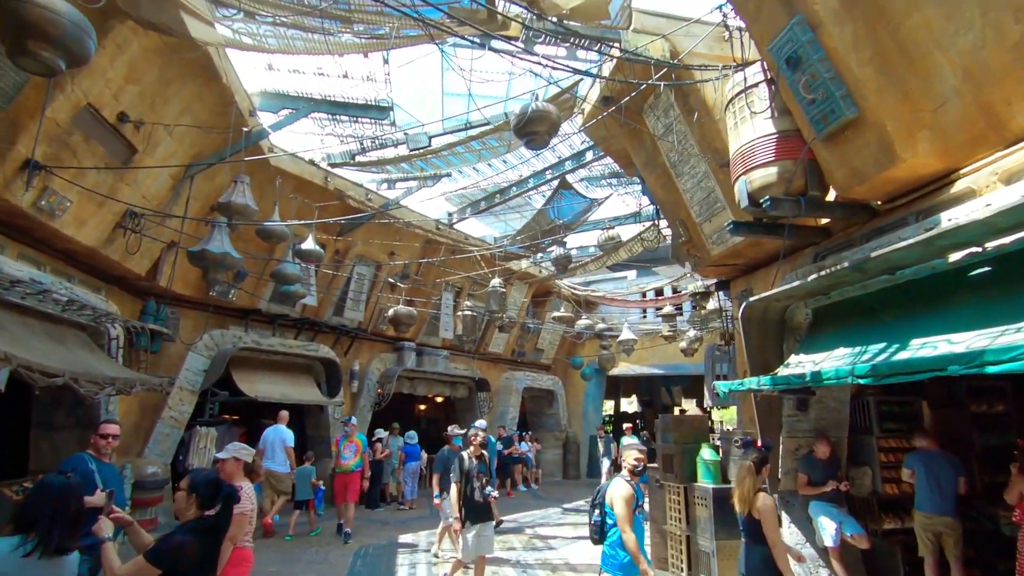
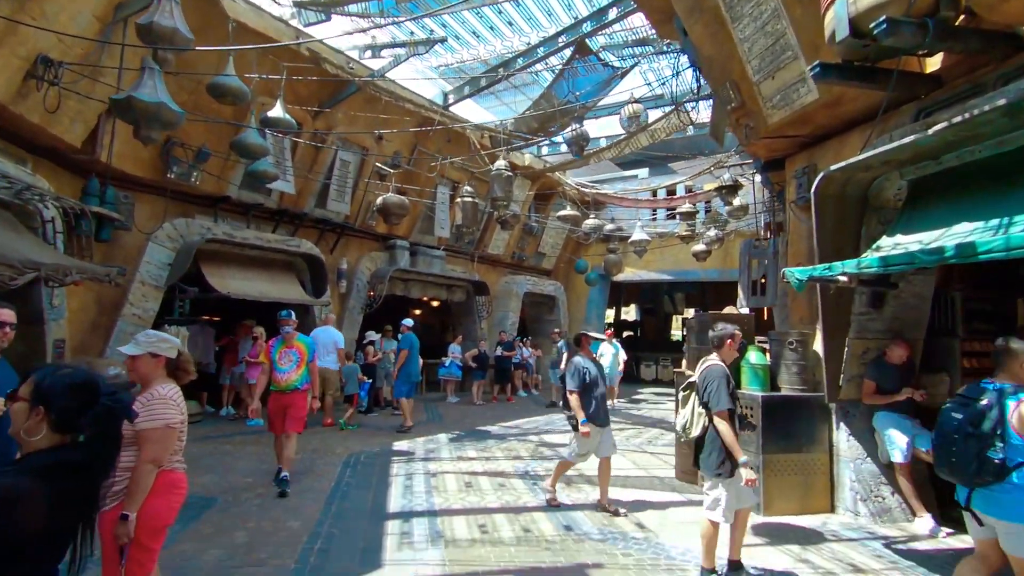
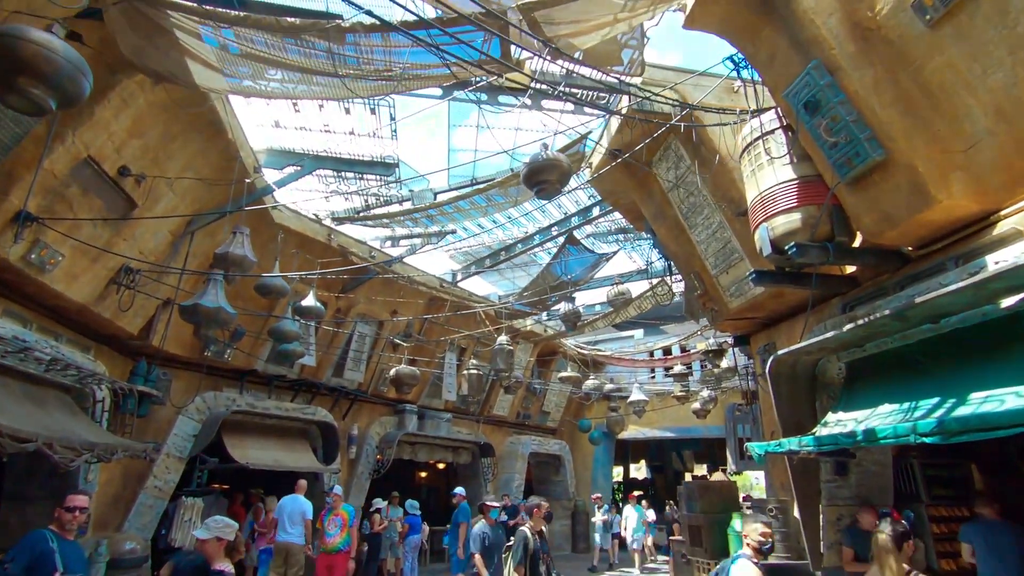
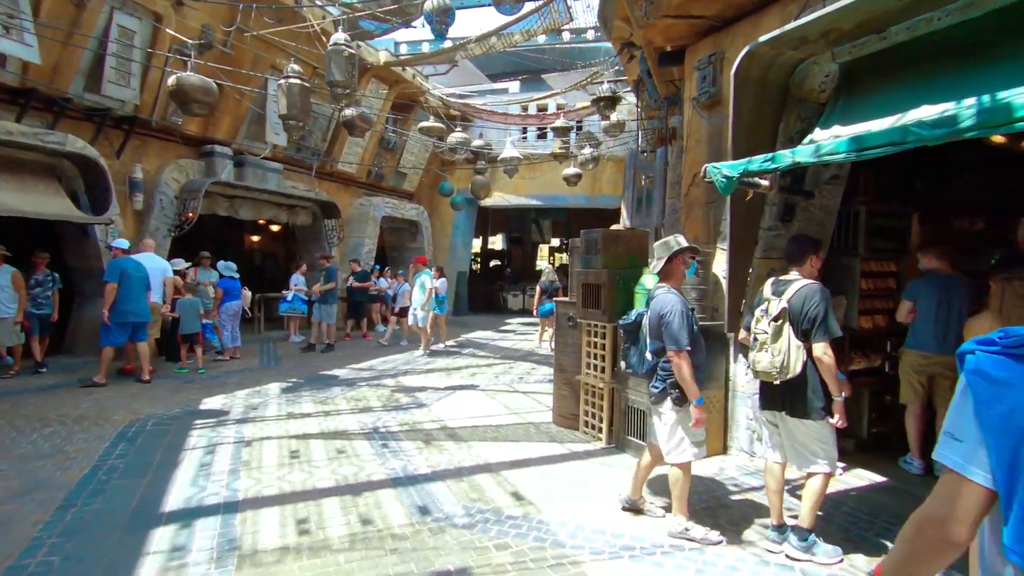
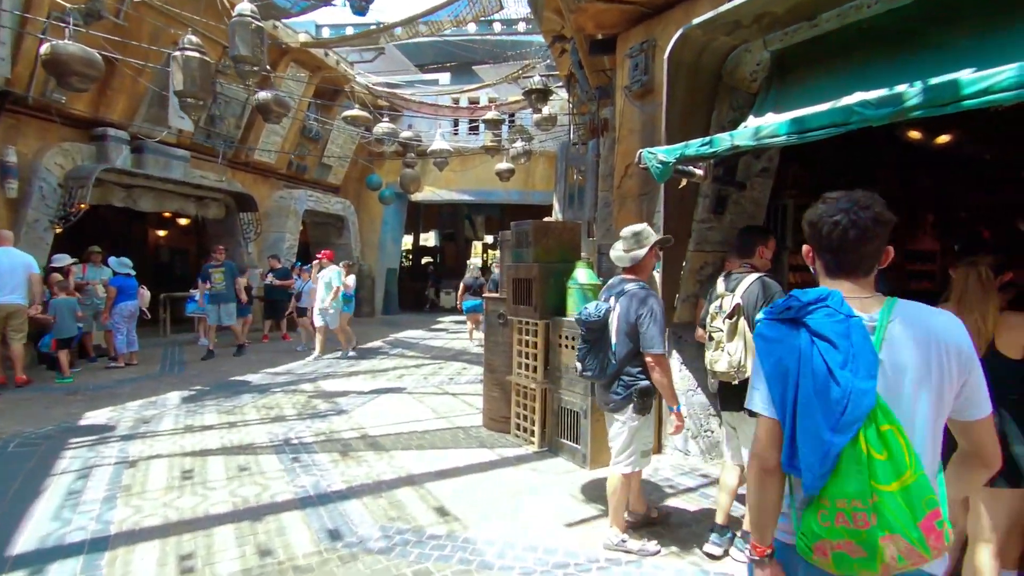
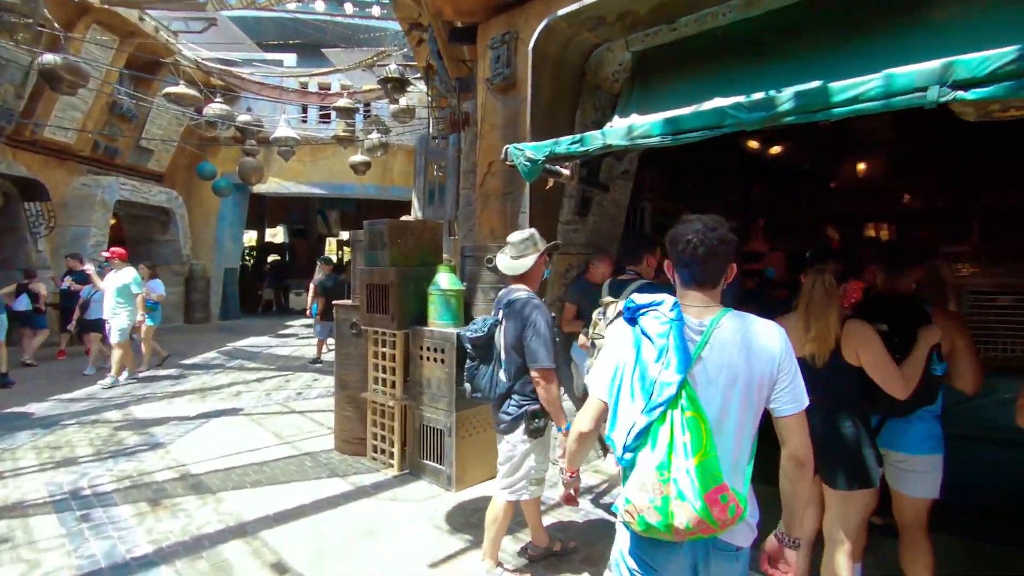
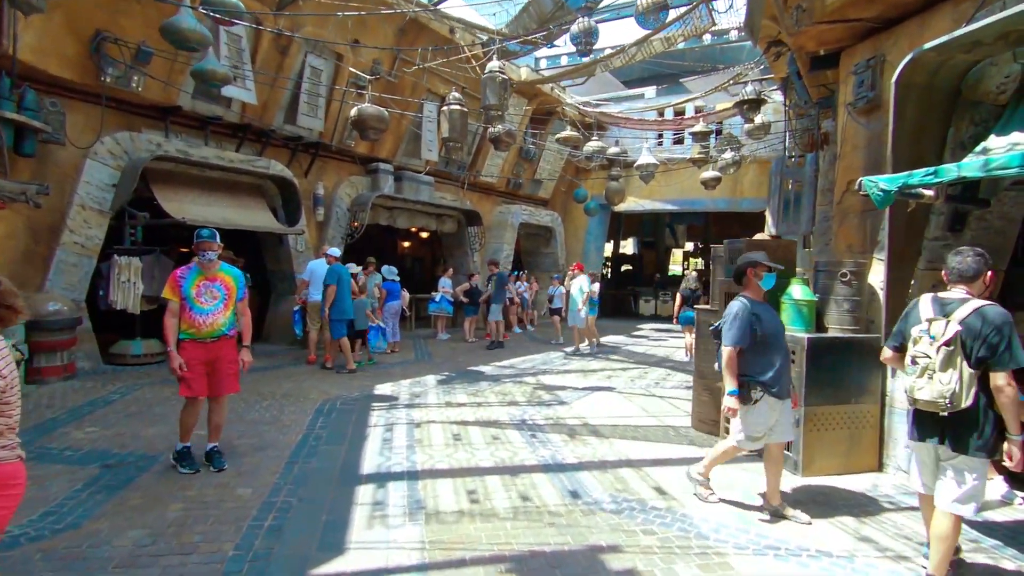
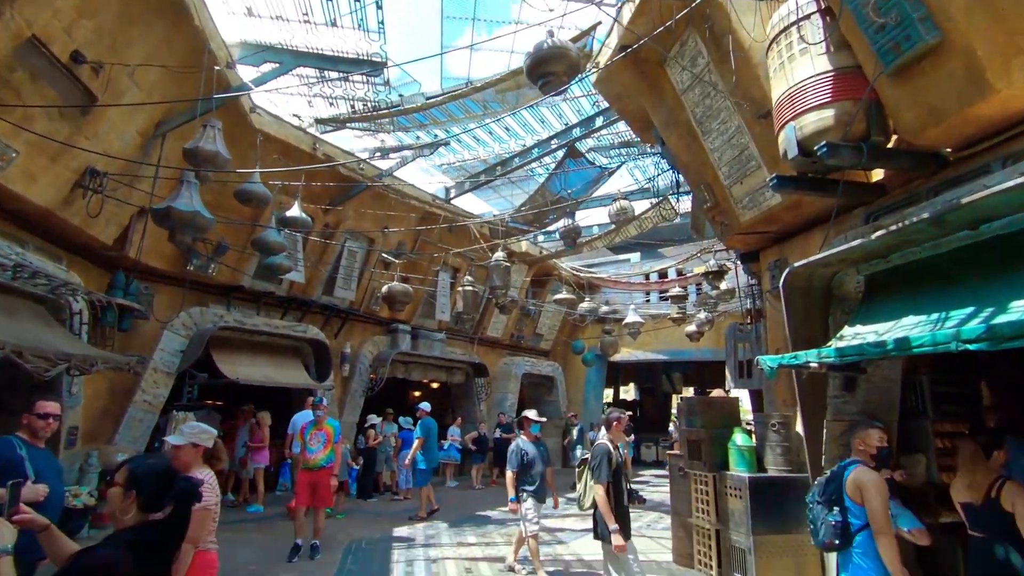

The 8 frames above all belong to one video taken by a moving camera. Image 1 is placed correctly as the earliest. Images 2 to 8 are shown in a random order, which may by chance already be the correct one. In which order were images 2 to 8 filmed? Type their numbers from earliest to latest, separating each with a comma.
3, 8, 2, 7, 4, 5, 6
